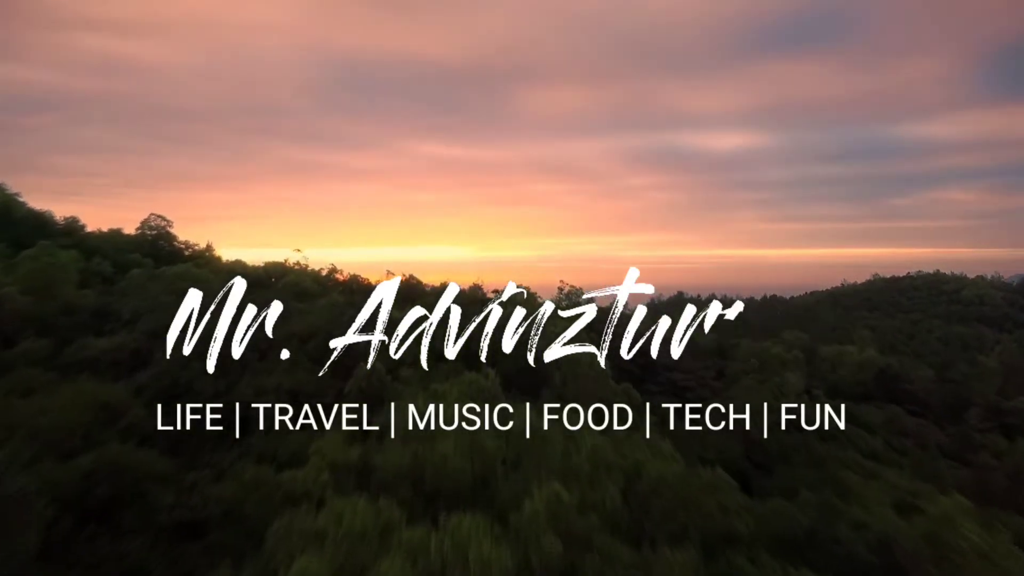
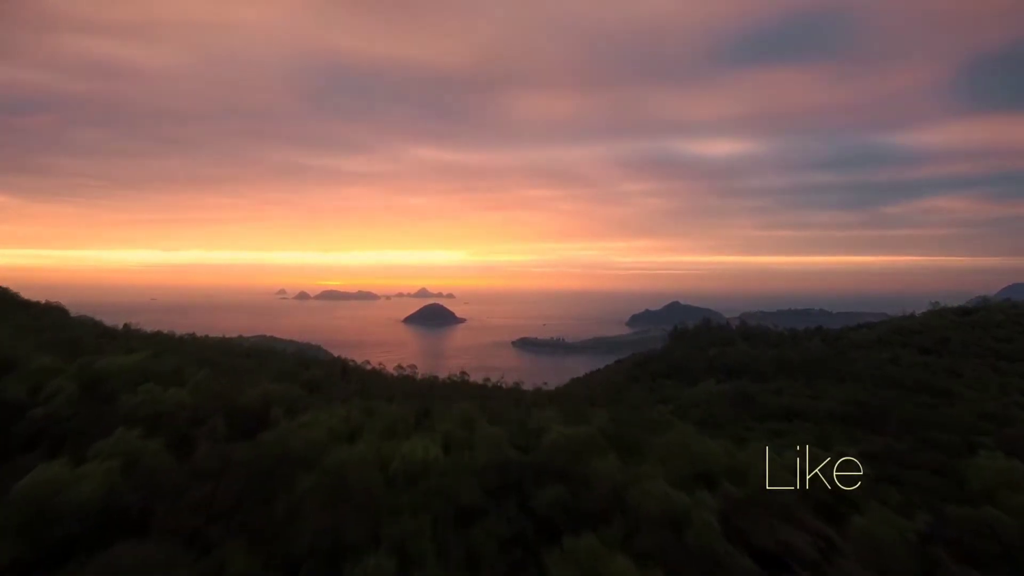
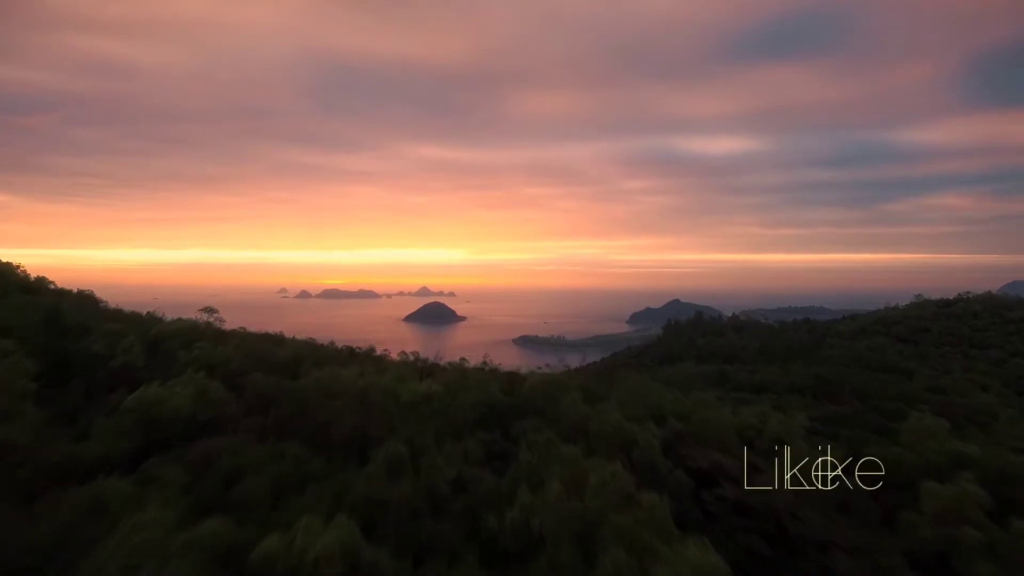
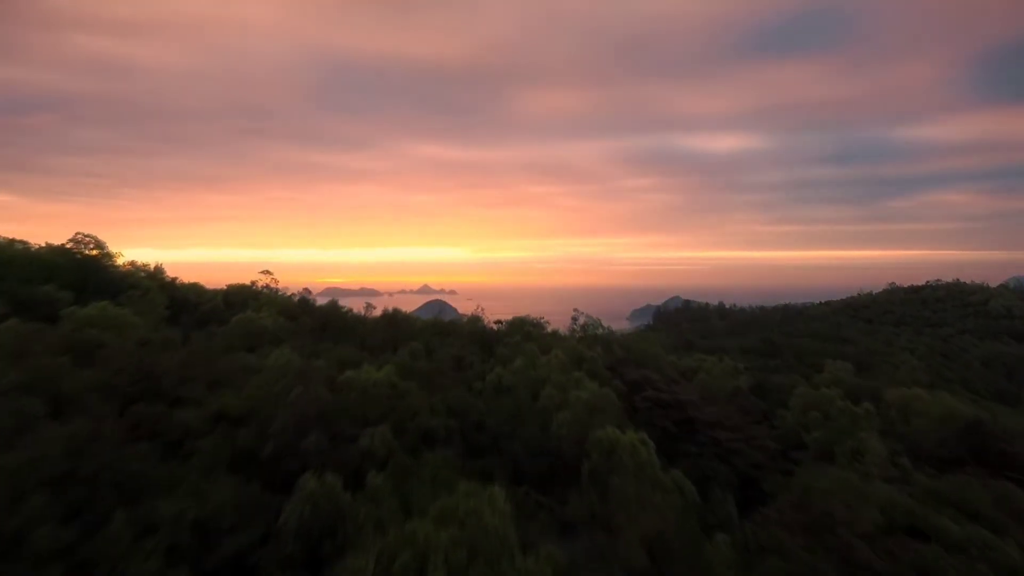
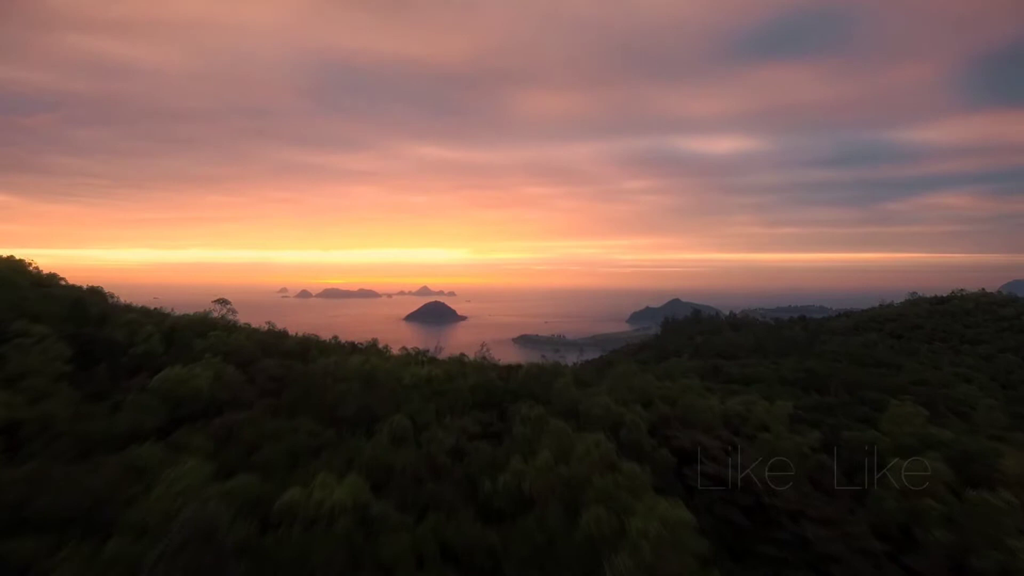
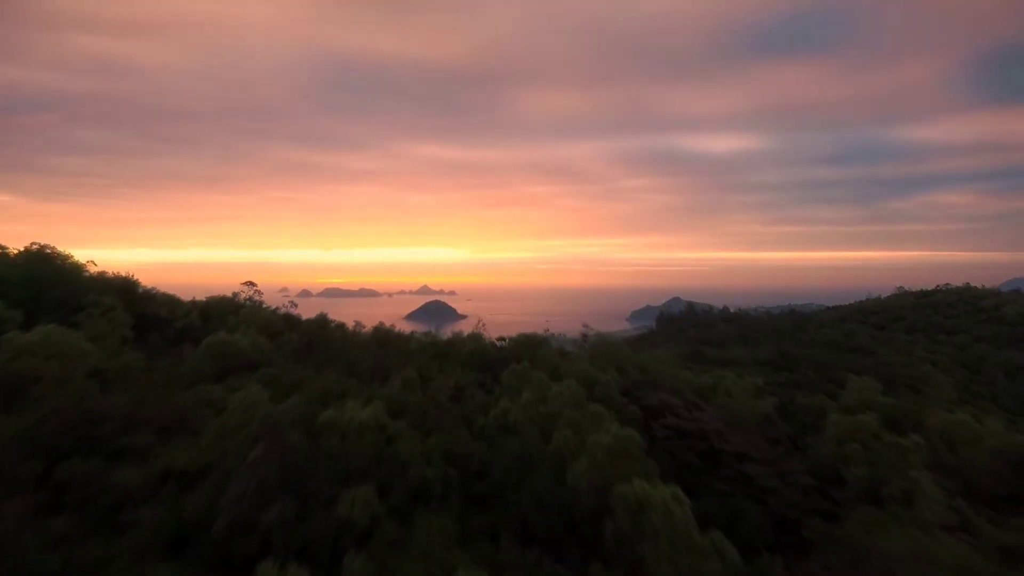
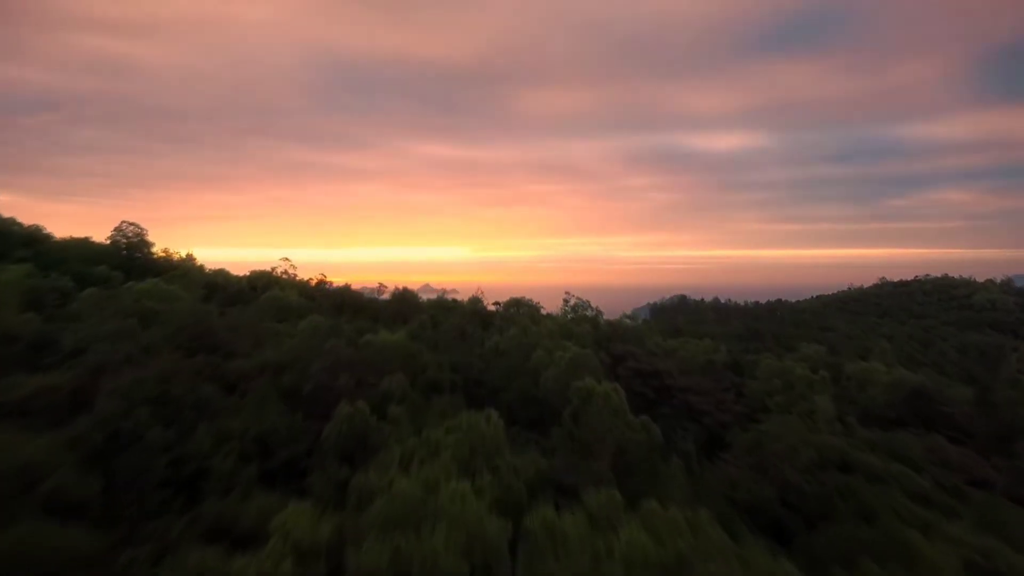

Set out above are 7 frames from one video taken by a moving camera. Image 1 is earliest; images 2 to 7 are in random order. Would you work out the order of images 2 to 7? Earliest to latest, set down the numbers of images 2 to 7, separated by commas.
7, 4, 6, 5, 3, 2
